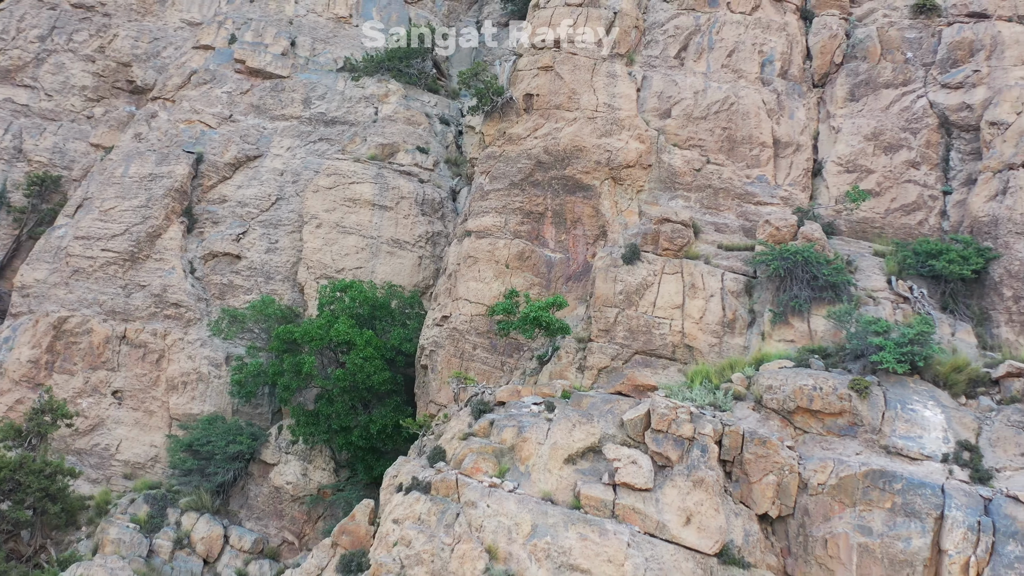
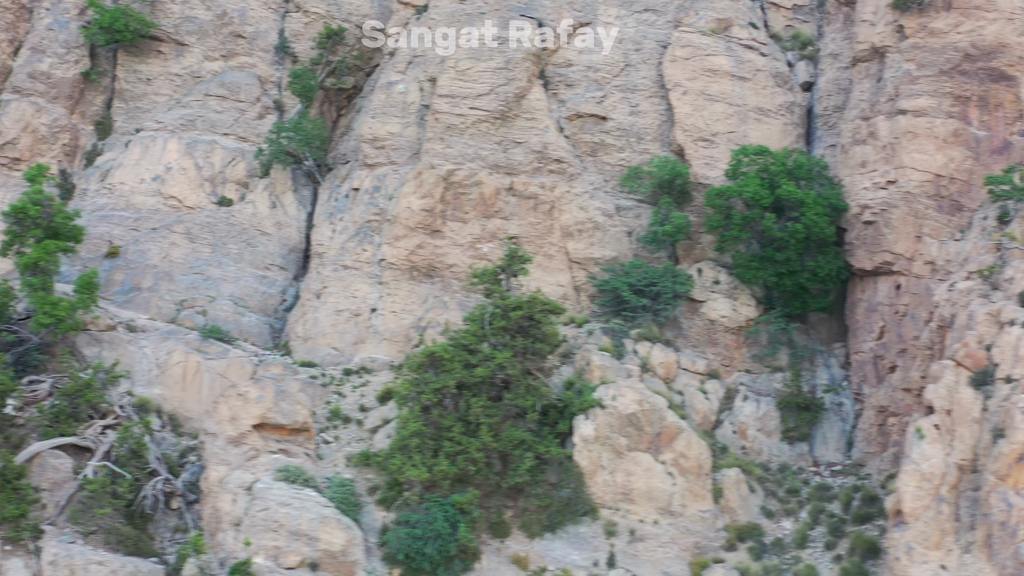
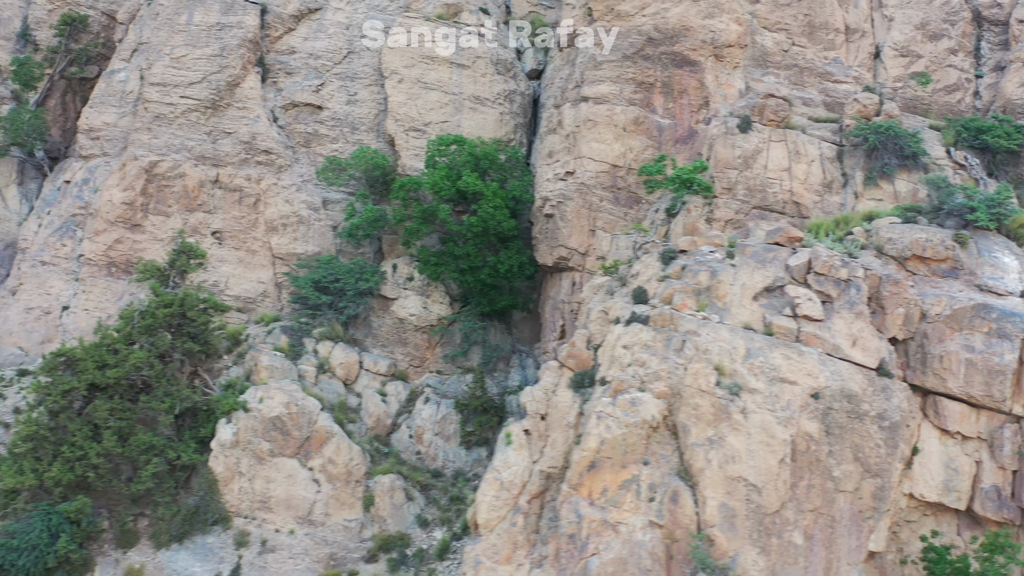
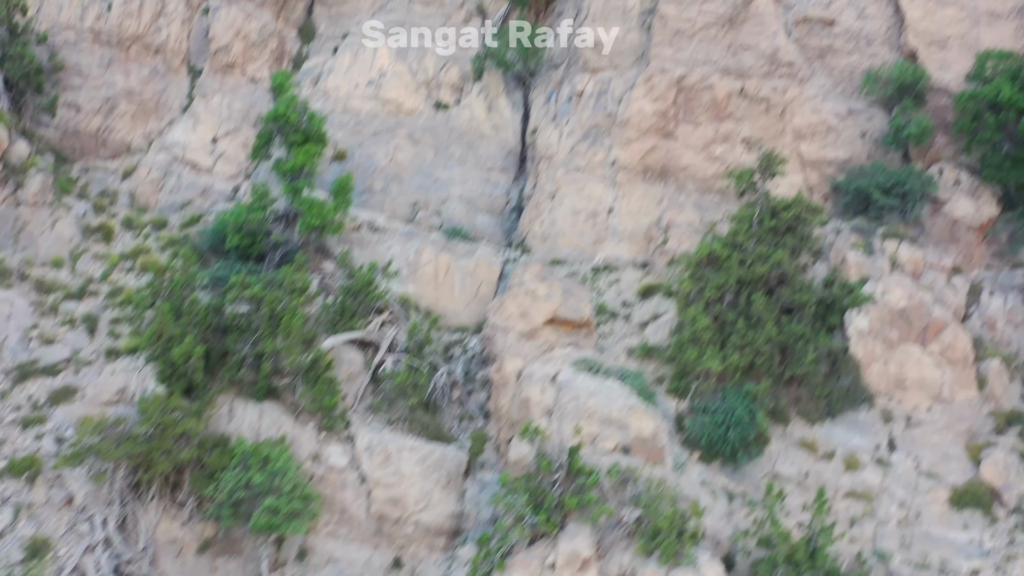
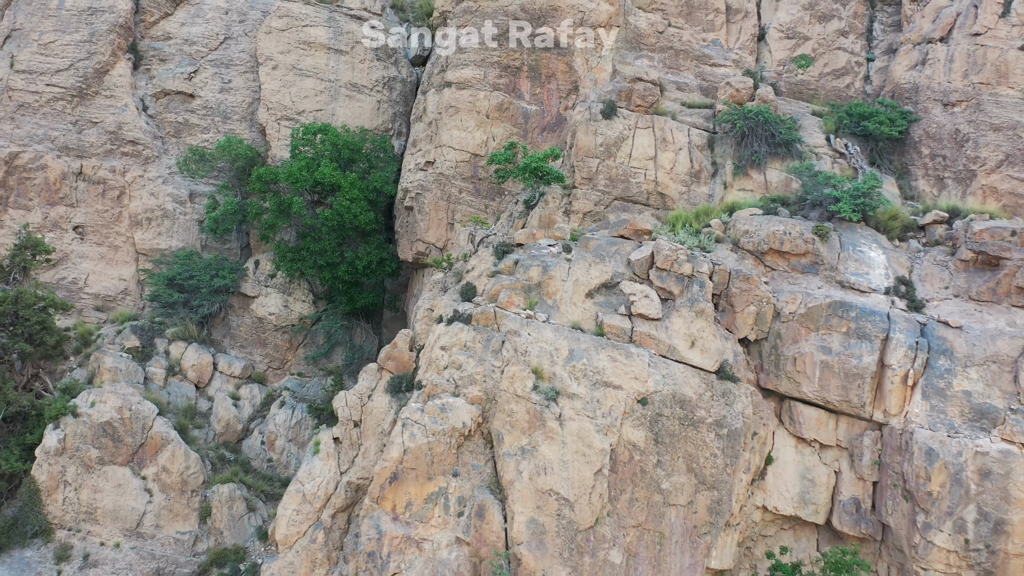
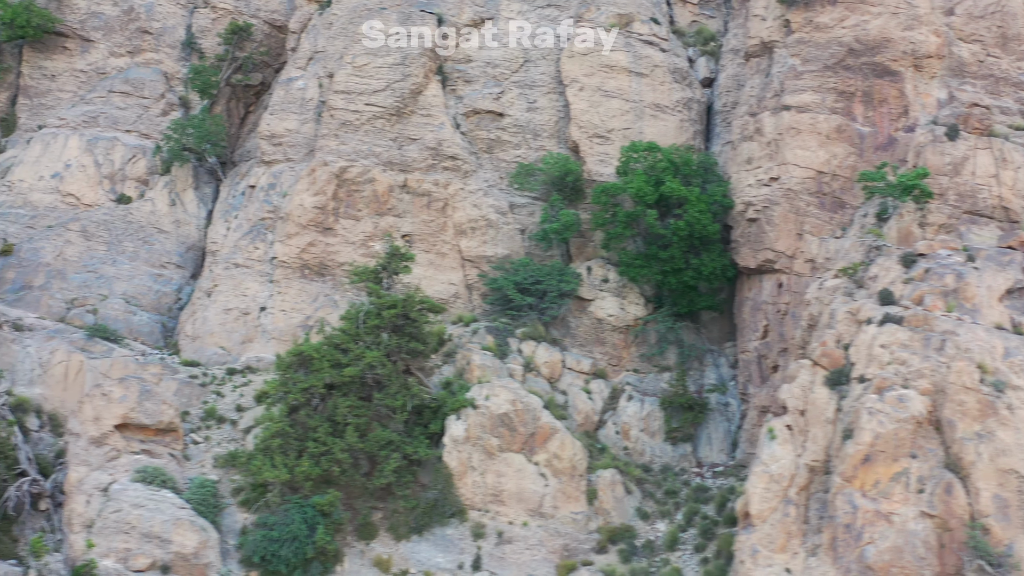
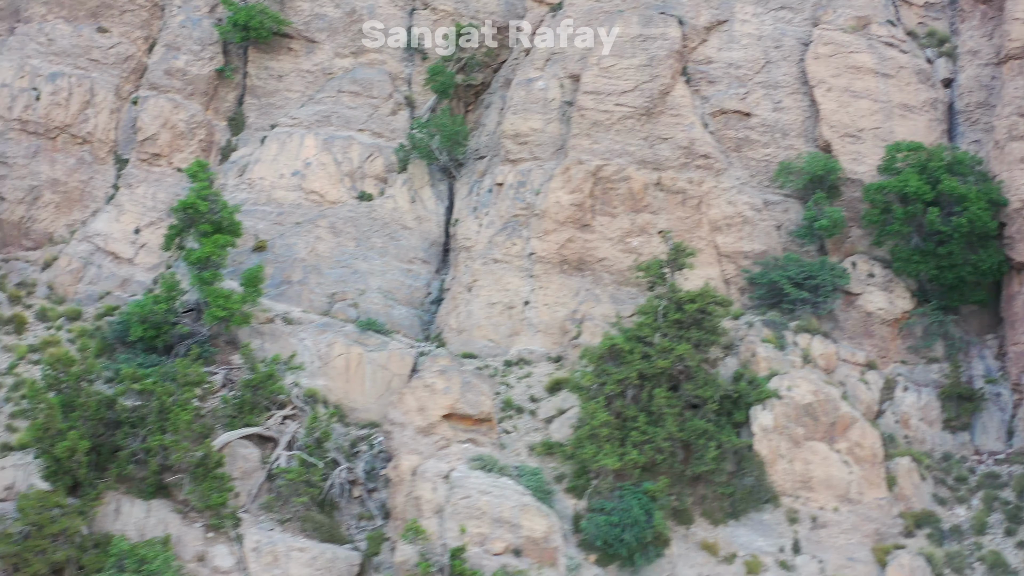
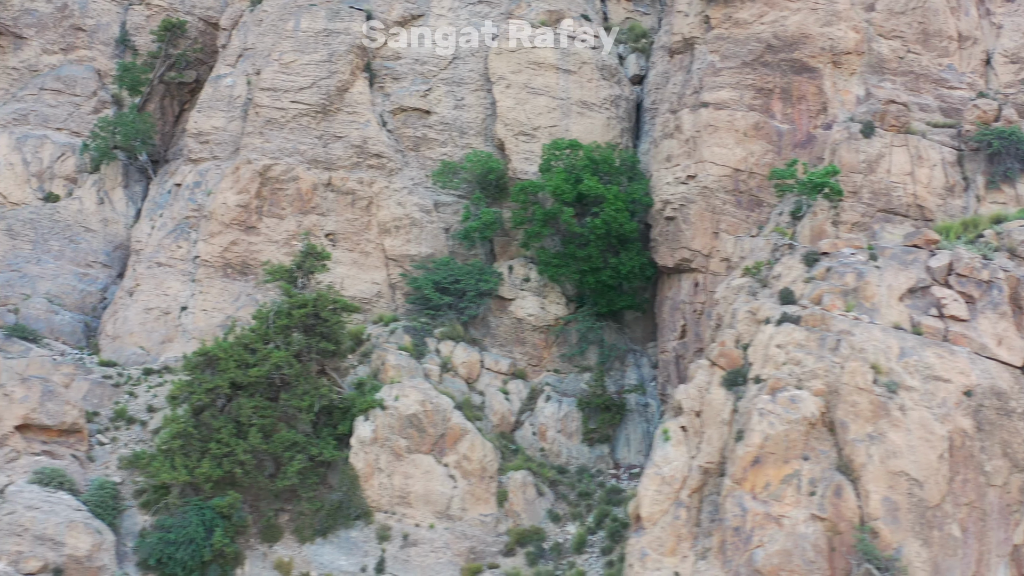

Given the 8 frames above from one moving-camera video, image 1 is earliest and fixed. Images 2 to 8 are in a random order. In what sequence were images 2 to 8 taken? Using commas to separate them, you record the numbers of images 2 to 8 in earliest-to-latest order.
5, 3, 8, 6, 2, 7, 4
